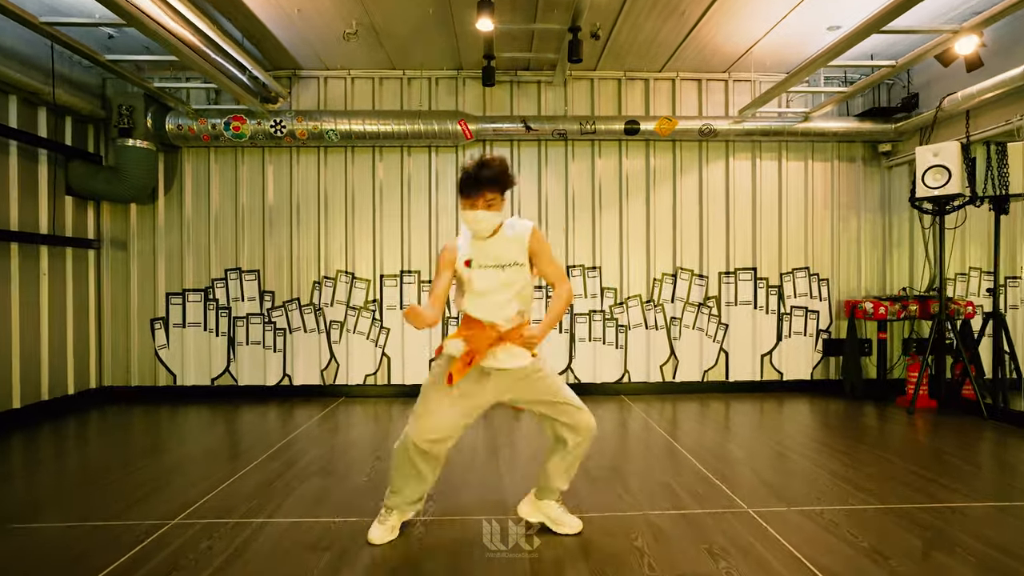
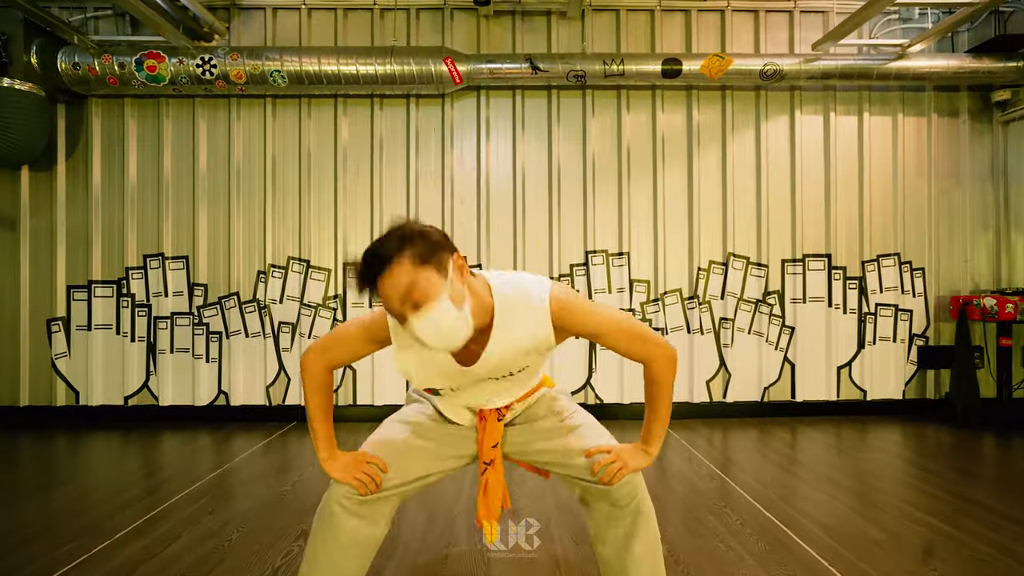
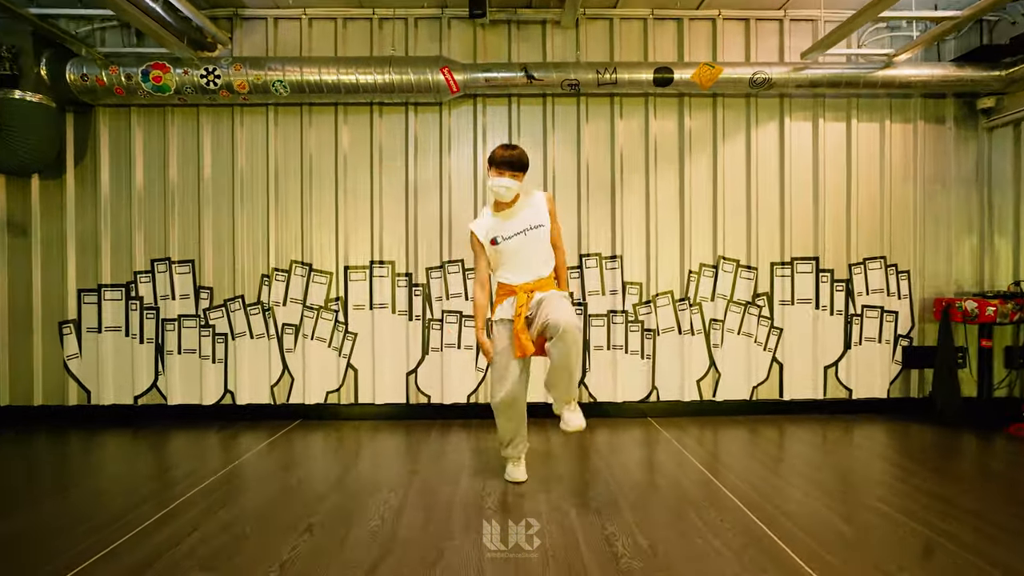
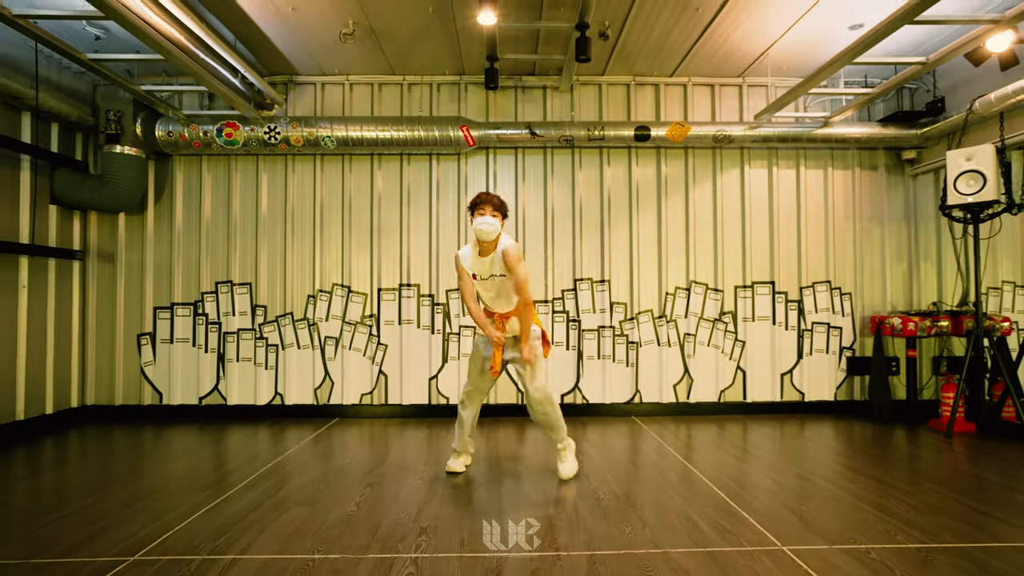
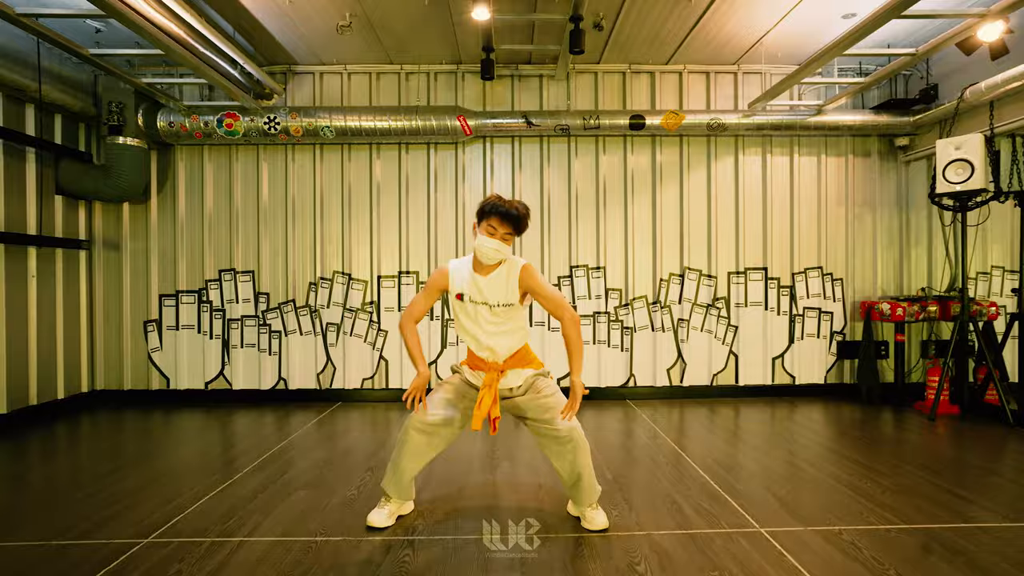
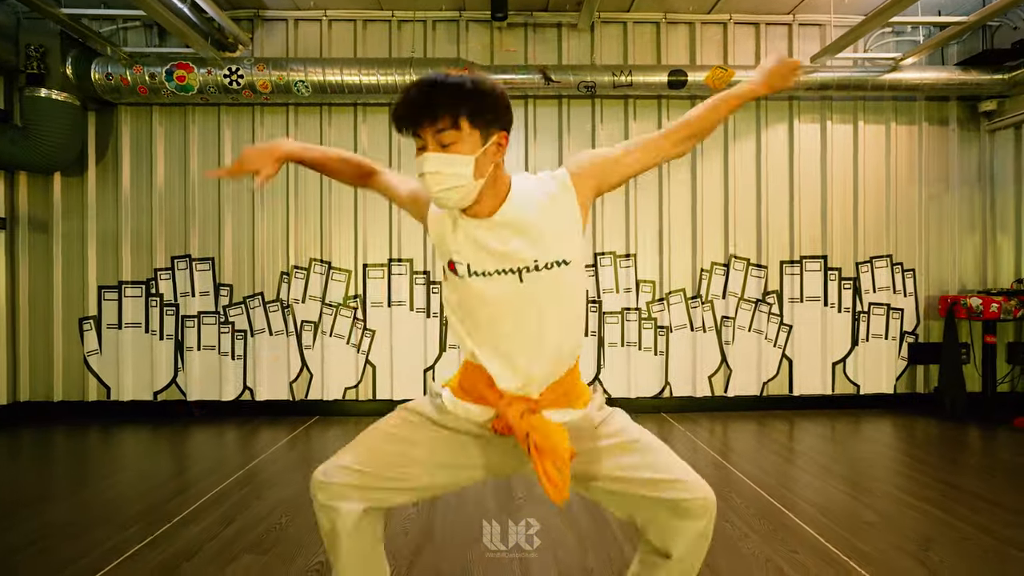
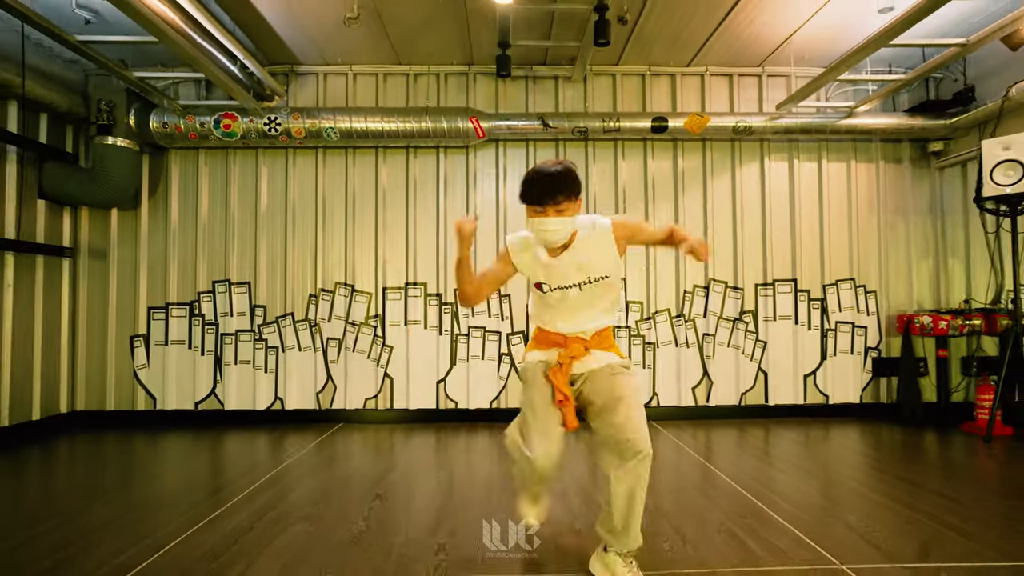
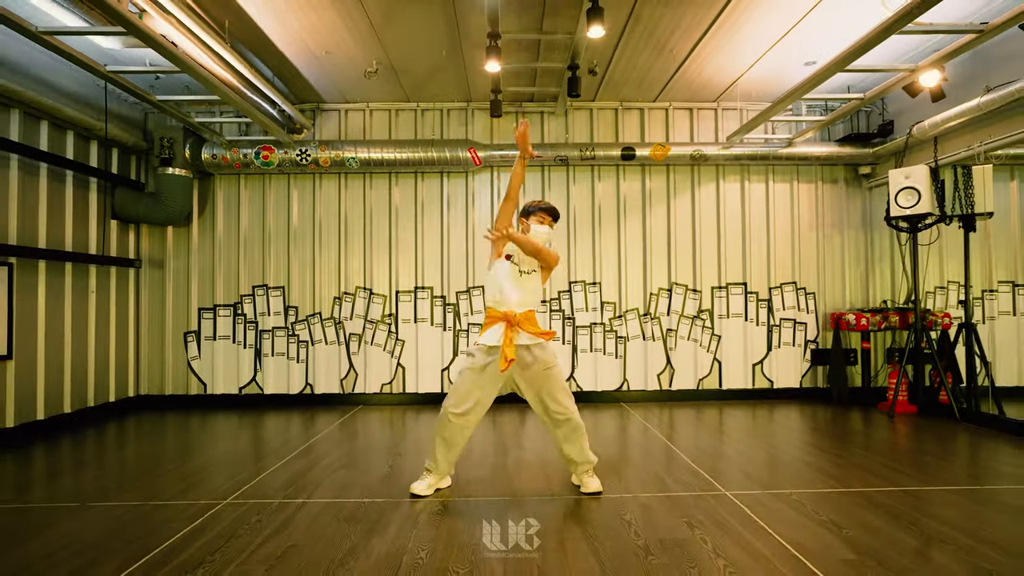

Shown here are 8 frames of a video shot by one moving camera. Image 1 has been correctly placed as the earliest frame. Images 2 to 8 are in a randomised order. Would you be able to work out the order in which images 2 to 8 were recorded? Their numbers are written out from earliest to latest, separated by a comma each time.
6, 7, 8, 5, 2, 4, 3
